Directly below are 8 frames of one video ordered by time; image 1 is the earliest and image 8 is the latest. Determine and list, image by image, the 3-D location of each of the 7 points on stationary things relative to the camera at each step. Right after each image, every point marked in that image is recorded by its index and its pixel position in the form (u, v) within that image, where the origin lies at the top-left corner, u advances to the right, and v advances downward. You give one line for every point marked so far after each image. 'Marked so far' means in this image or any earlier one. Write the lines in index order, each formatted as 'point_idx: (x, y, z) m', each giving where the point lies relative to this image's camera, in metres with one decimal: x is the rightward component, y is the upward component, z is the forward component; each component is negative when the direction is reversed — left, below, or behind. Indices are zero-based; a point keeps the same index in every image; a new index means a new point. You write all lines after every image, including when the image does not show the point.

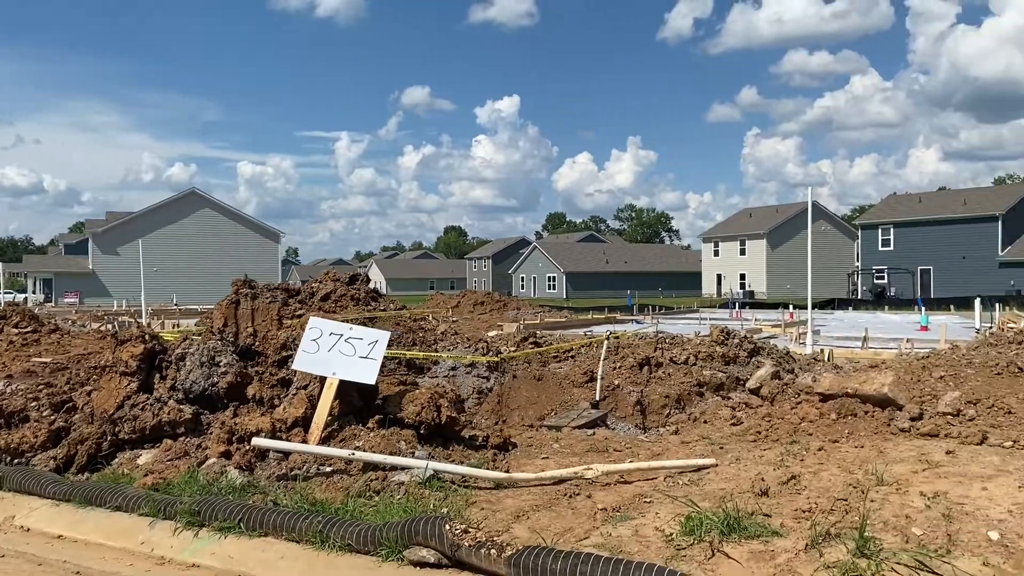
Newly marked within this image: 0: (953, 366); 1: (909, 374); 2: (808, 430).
0: (+5.3, -0.9, +10.4) m
1: (+4.6, -1.0, +10.1) m
2: (+2.8, -1.3, +8.1) m
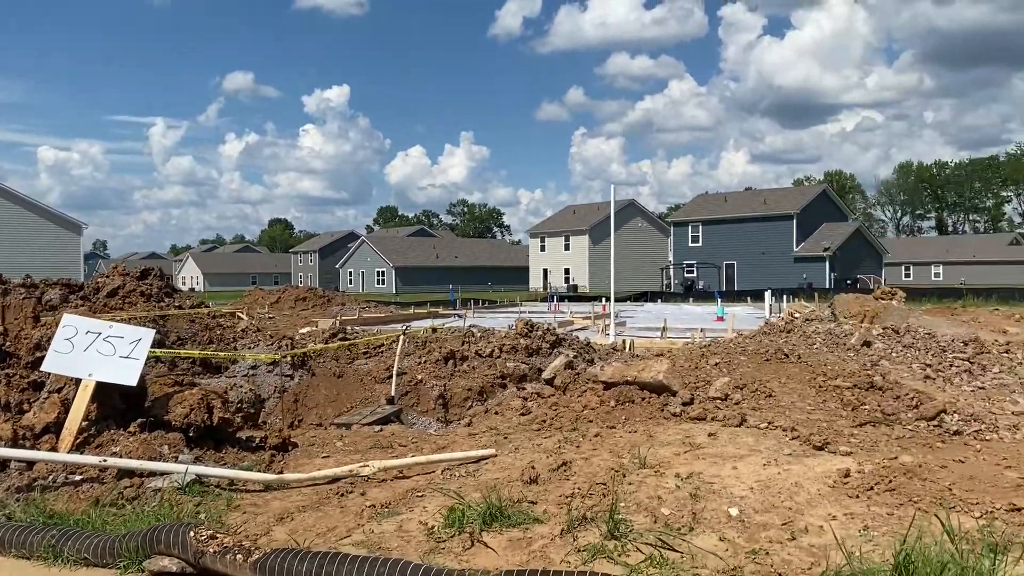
0: (+2.8, -0.8, +11.1) m
1: (+2.2, -0.9, +10.7) m
2: (+0.7, -1.3, +8.4) m
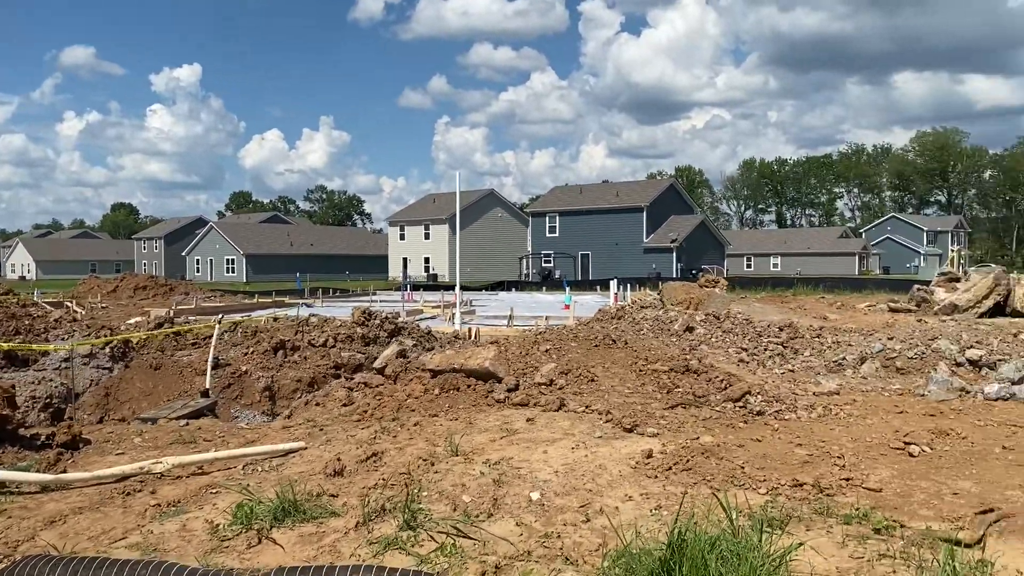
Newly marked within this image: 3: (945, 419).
0: (+0.6, -0.7, +11.3) m
1: (+0.1, -0.8, +10.7) m
2: (-1.0, -1.1, +8.3) m
3: (+3.8, -1.2, +7.6) m
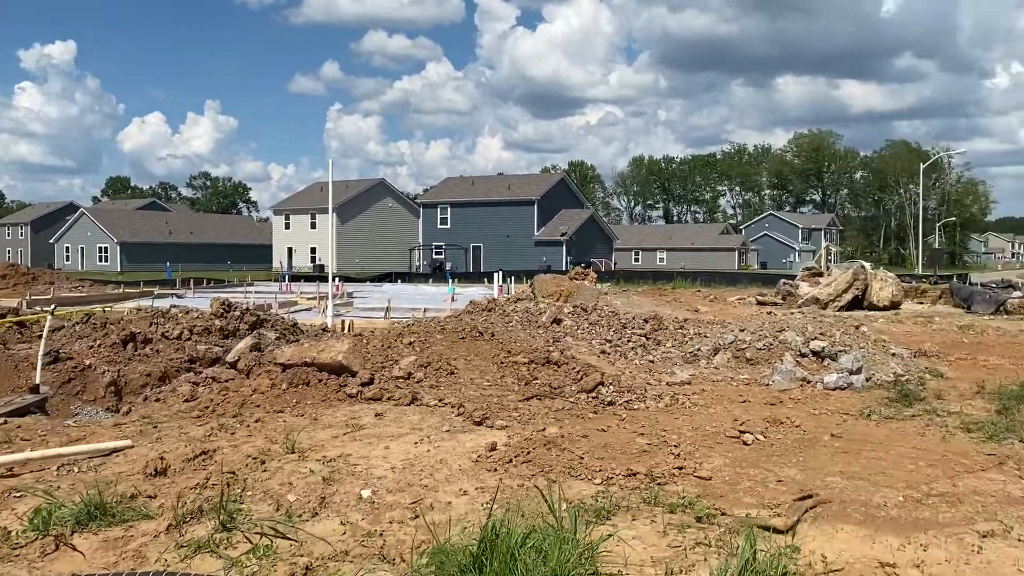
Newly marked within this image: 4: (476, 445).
0: (-1.1, -0.6, +11.1) m
1: (-1.6, -0.6, +10.5) m
2: (-2.3, -1.0, +8.0) m
3: (+2.5, -1.1, +7.9) m
4: (-0.3, -1.2, +6.5) m
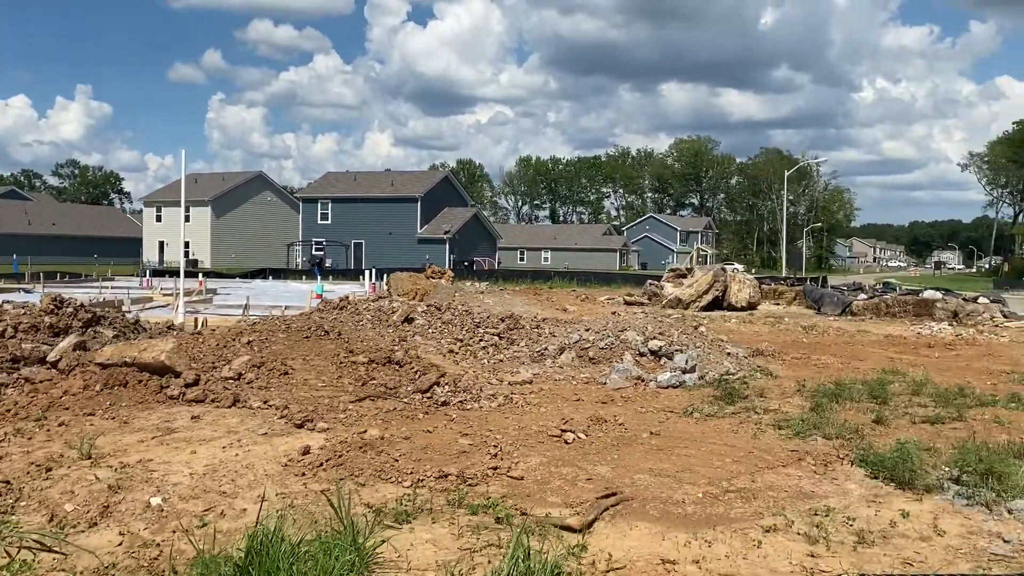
0: (-3.0, -0.5, +10.8) m
1: (-3.4, -0.6, +10.1) m
2: (-3.8, -1.0, +7.5) m
3: (+0.9, -1.1, +8.0) m
4: (-1.6, -1.2, +6.3) m
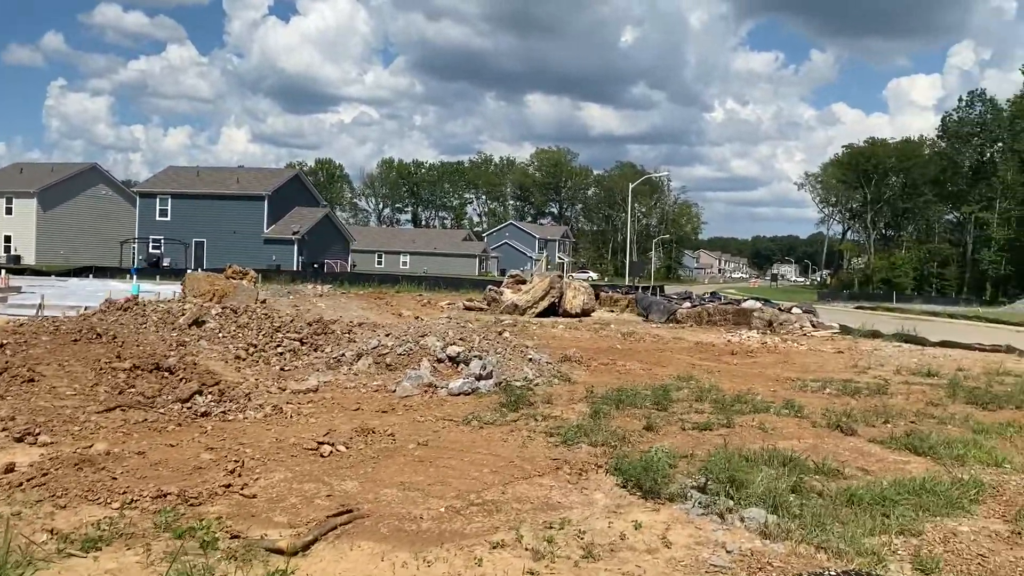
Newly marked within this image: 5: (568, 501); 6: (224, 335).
0: (-5.4, -0.5, +9.8) m
1: (-5.7, -0.6, +9.1) m
2: (-5.7, -0.9, +6.4) m
3: (-1.1, -1.1, +7.7) m
4: (-3.3, -1.1, +5.5) m
5: (+0.4, -1.3, +5.5) m
6: (-3.5, -0.6, +10.7) m
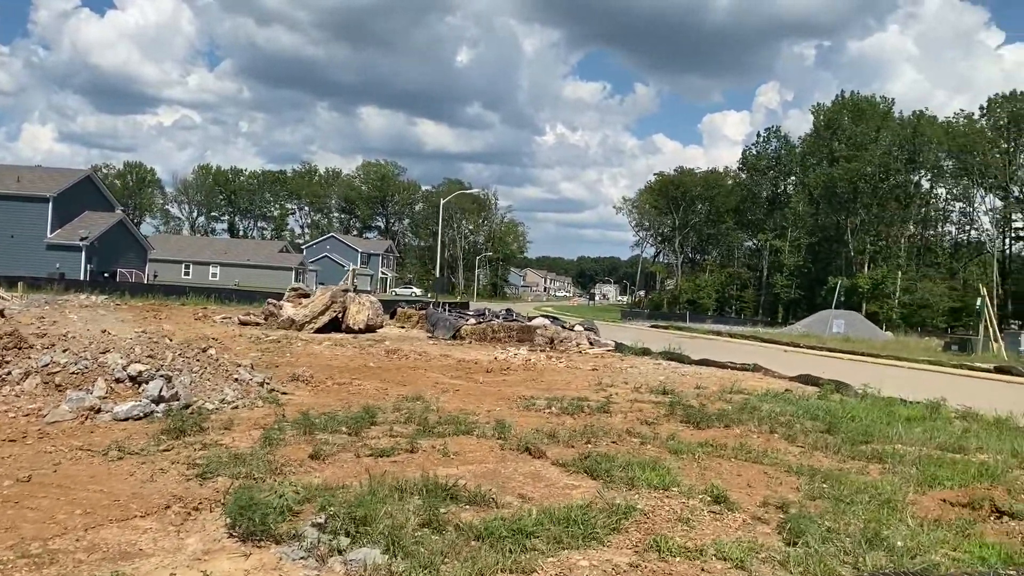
0: (-8.4, -0.5, +7.8) m
1: (-8.5, -0.6, +7.1) m
2: (-8.0, -0.9, +4.4) m
3: (-3.7, -1.2, +6.6) m
4: (-5.5, -1.1, +4.0) m
5: (-1.9, -1.4, +4.7) m
6: (-6.7, -0.6, +9.1) m
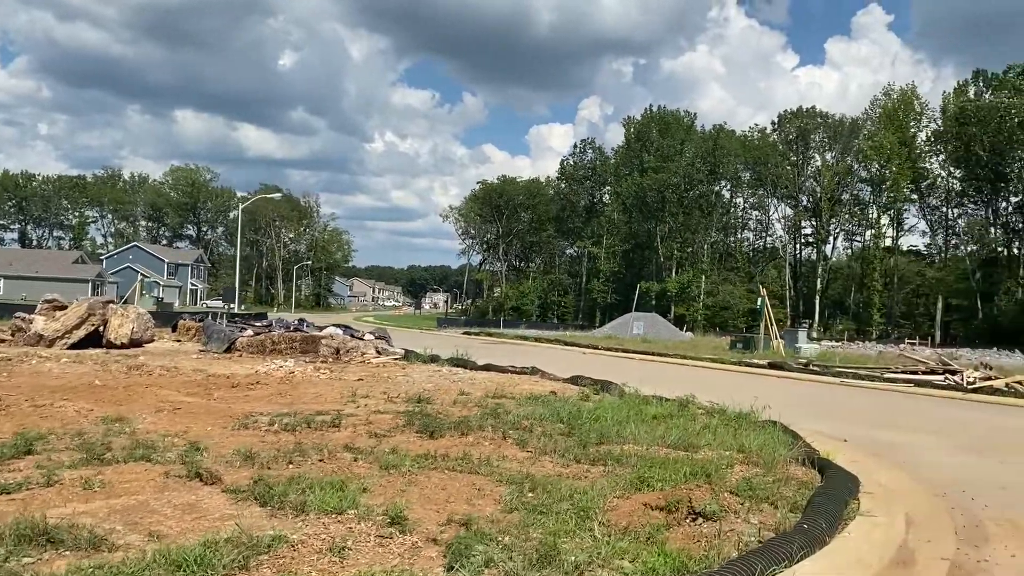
0: (-10.8, -0.7, +5.2) m
1: (-10.7, -0.7, +4.5) m
2: (-9.8, -1.0, +2.0) m
3: (-6.0, -1.2, +4.9) m
4: (-7.2, -1.2, +2.1) m
5: (-3.8, -1.4, +3.4) m
6: (-9.4, -0.8, +6.8) m
